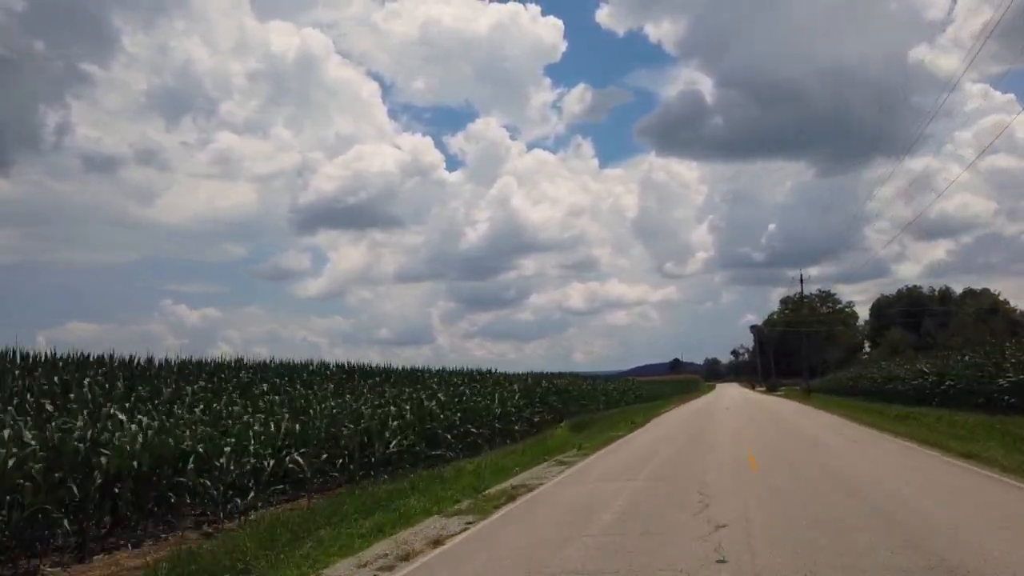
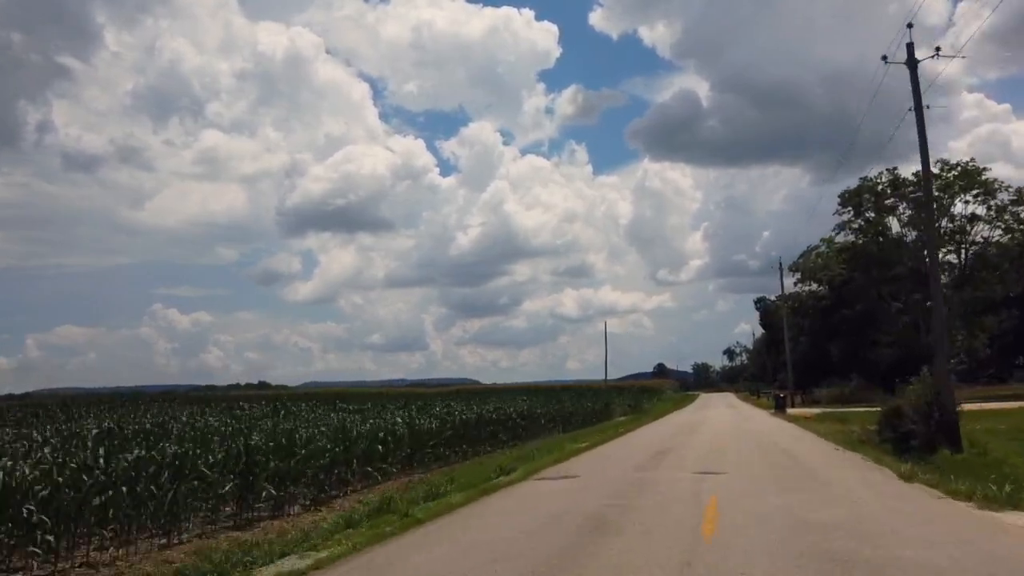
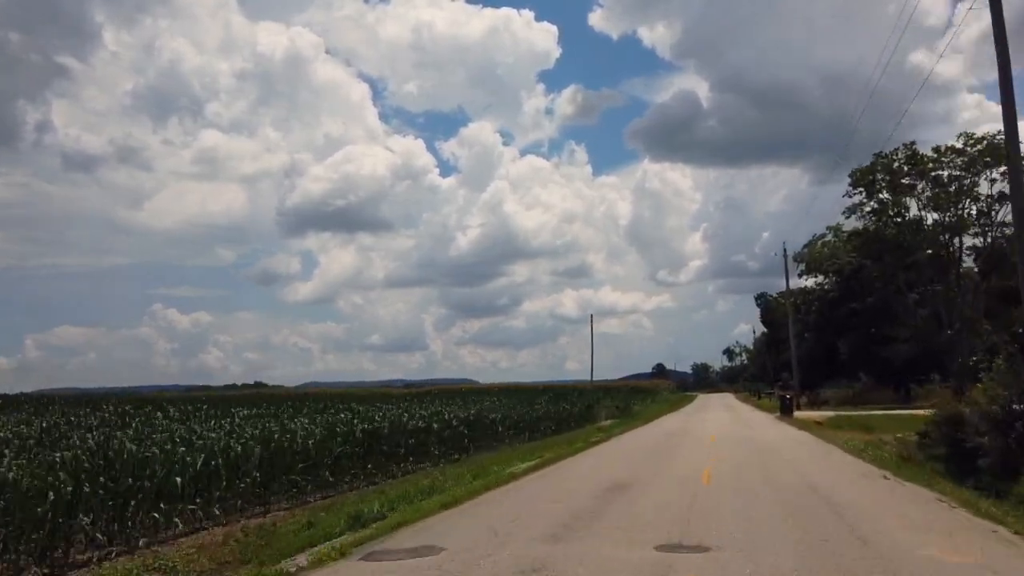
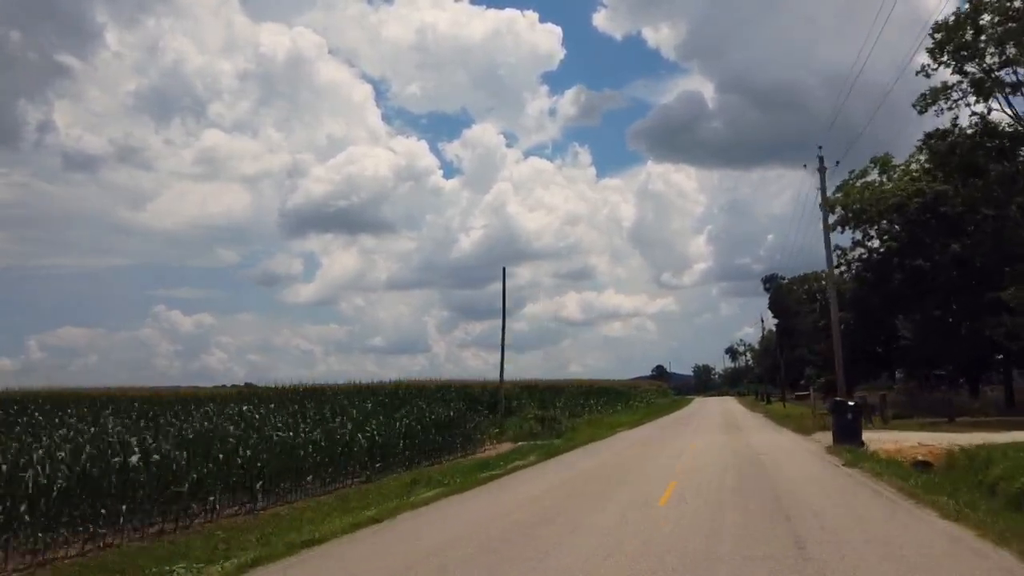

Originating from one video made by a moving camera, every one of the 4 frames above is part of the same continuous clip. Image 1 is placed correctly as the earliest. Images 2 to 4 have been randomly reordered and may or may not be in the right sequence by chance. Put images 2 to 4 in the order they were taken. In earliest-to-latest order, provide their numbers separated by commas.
2, 3, 4
